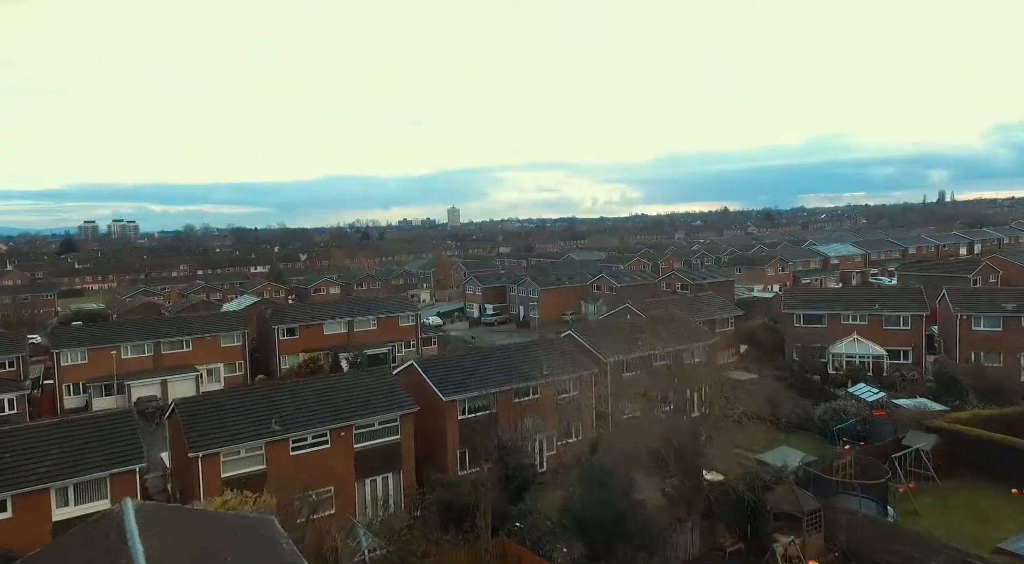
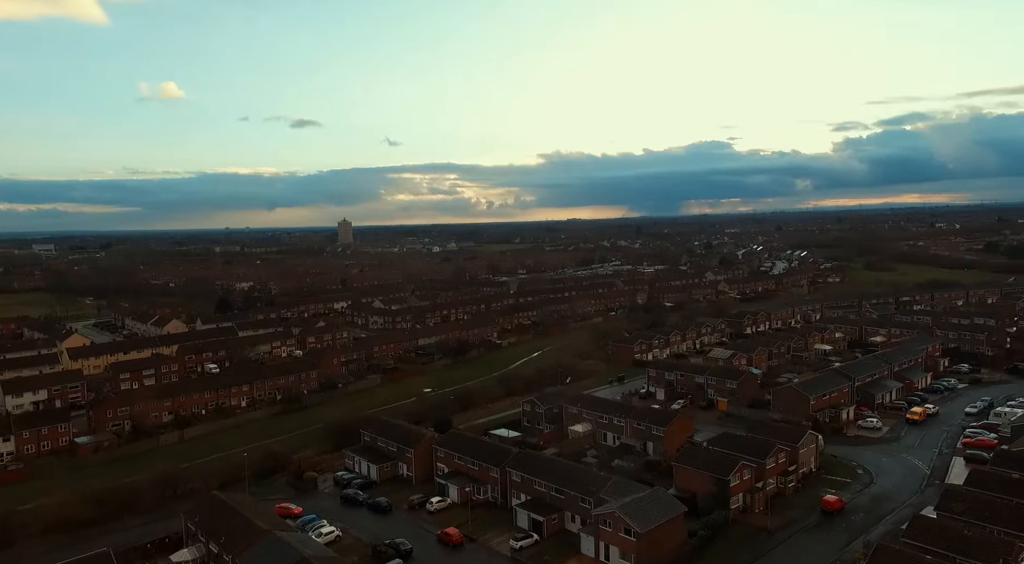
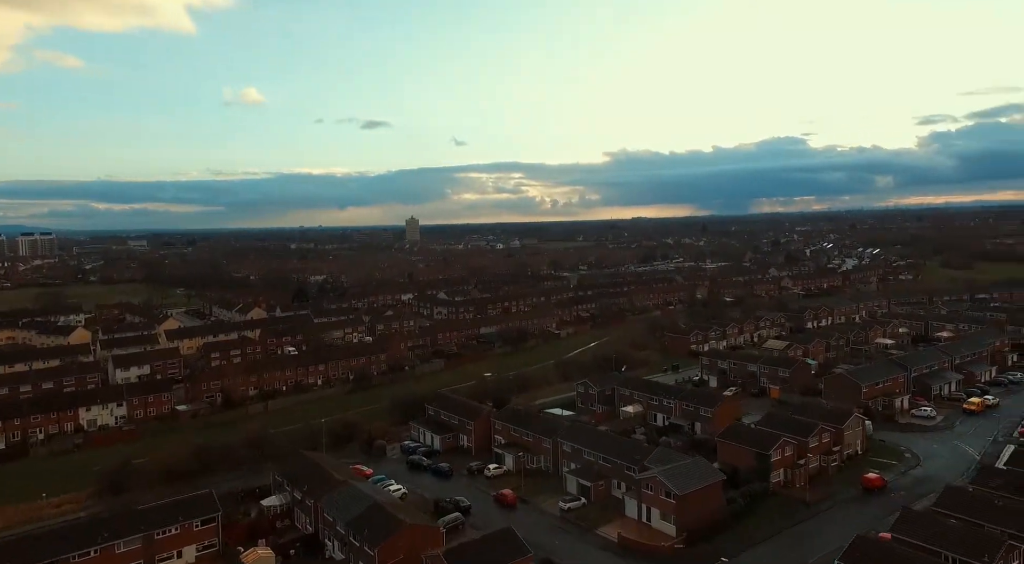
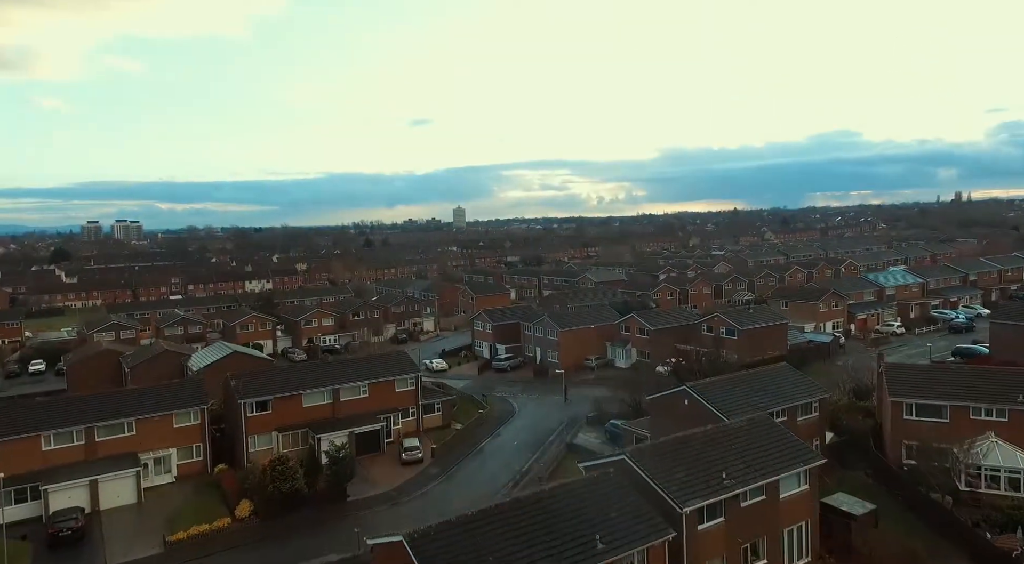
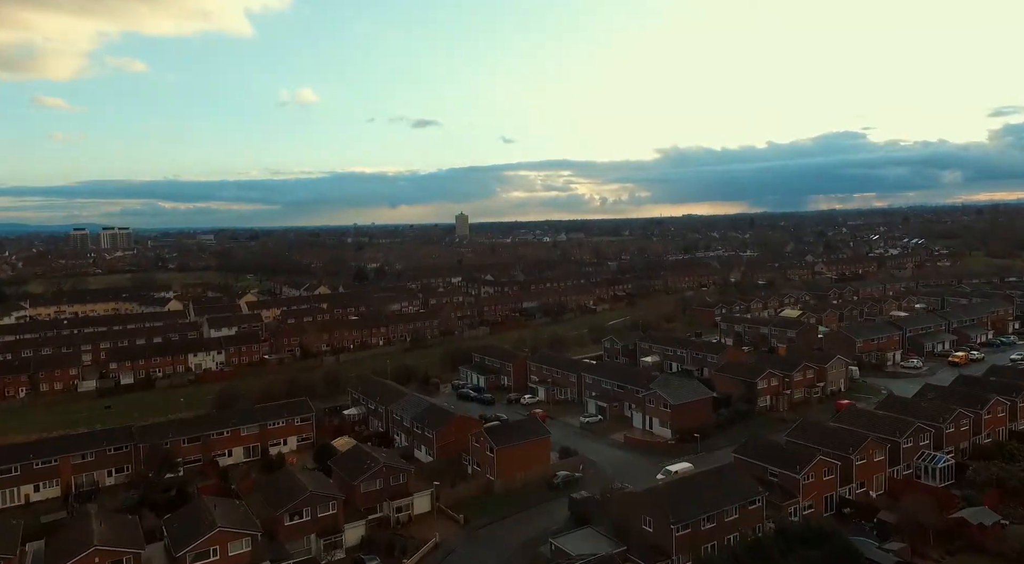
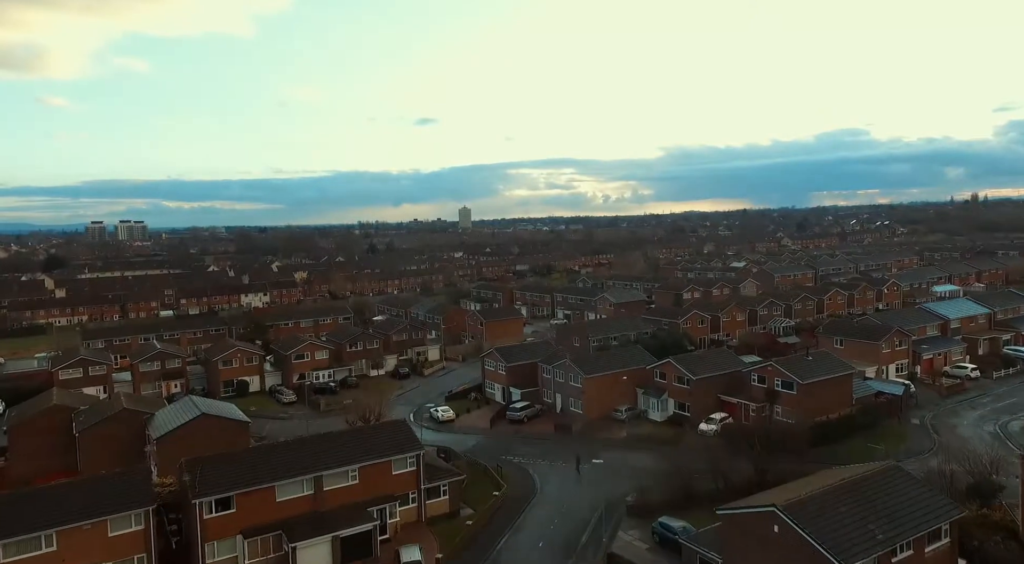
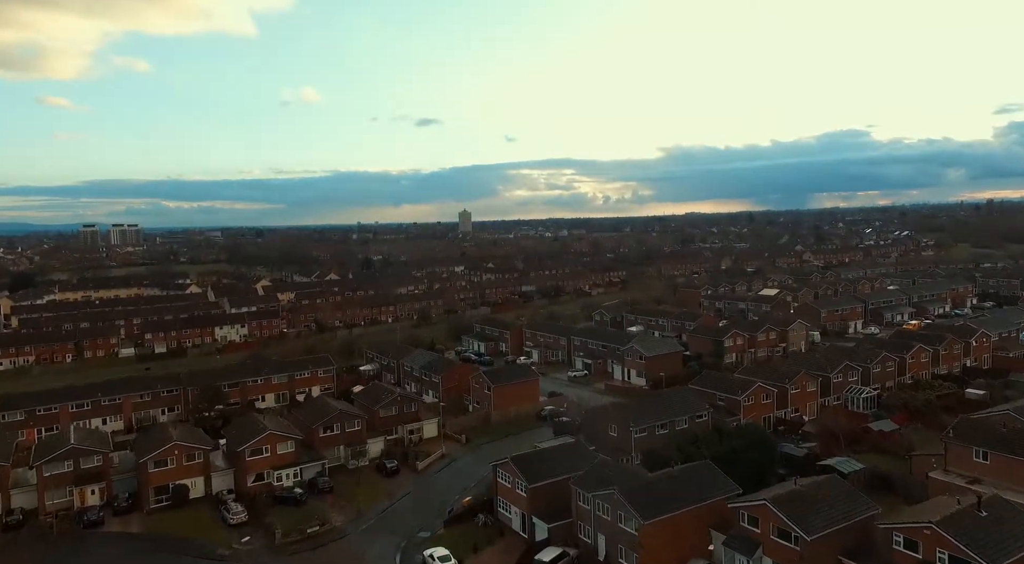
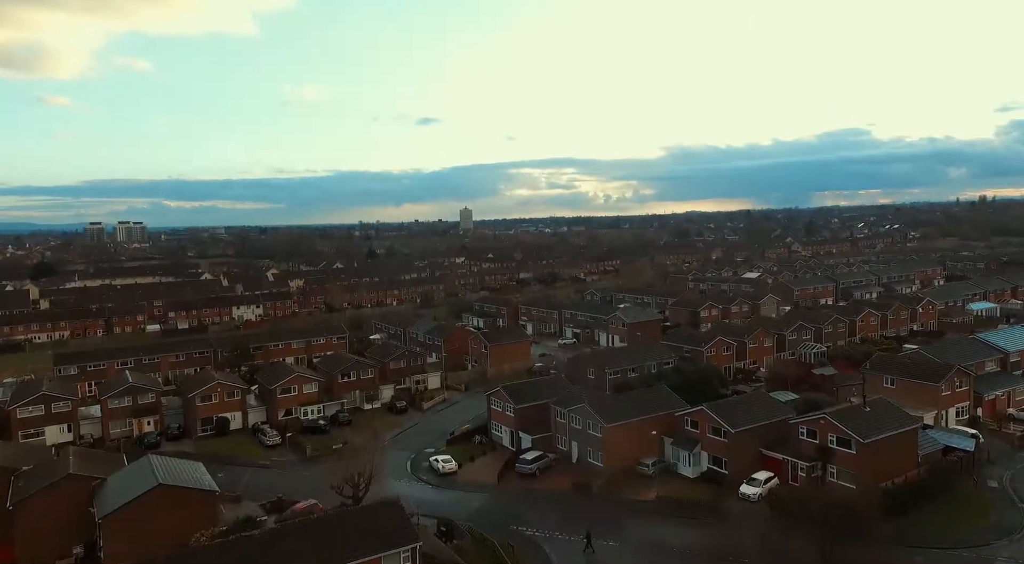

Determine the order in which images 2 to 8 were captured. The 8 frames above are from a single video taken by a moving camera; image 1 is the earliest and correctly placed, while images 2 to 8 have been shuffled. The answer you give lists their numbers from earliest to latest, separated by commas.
4, 6, 8, 7, 5, 3, 2
